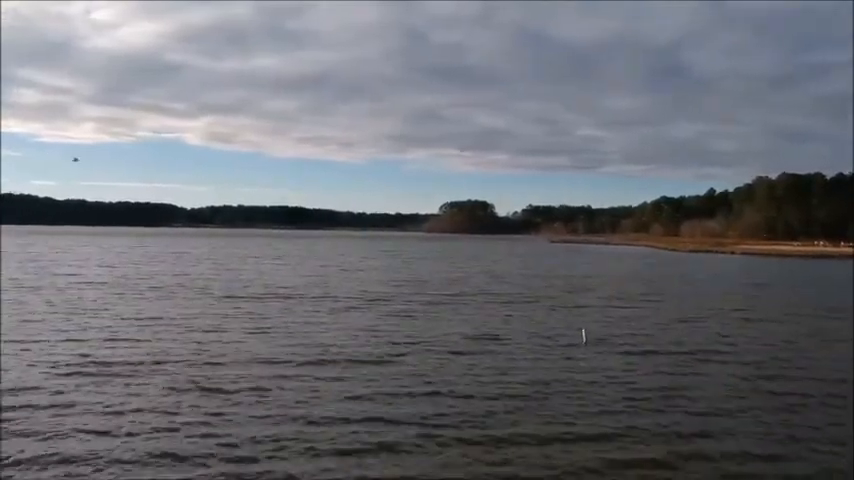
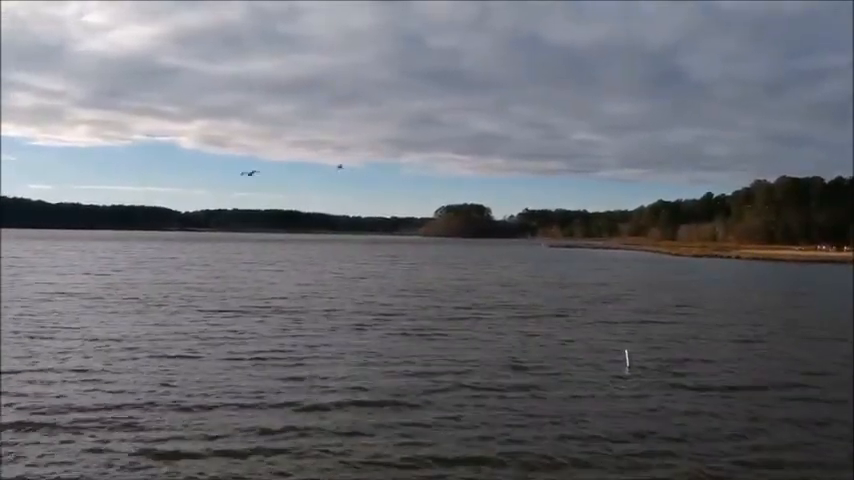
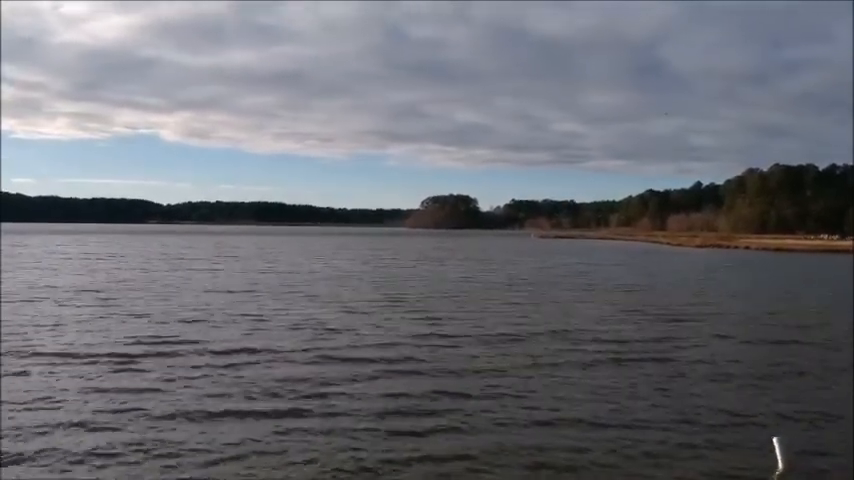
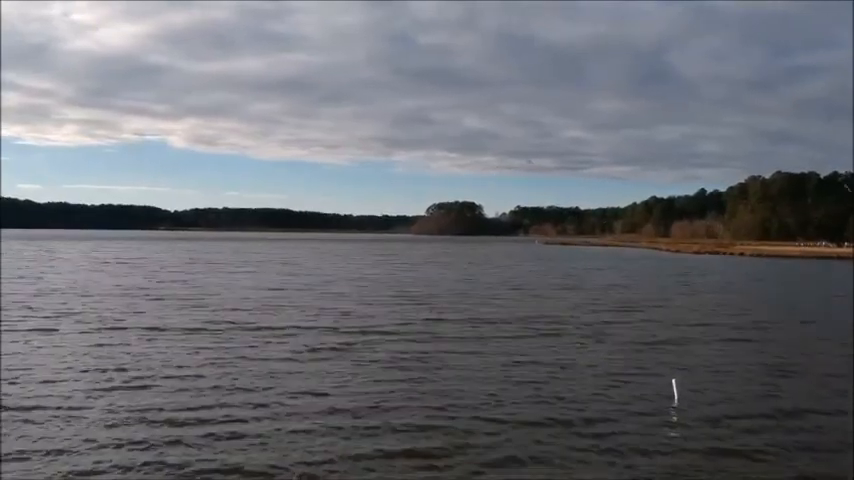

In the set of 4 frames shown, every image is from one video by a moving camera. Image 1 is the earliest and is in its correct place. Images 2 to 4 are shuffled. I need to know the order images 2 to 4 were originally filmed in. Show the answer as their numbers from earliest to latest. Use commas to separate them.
2, 4, 3
